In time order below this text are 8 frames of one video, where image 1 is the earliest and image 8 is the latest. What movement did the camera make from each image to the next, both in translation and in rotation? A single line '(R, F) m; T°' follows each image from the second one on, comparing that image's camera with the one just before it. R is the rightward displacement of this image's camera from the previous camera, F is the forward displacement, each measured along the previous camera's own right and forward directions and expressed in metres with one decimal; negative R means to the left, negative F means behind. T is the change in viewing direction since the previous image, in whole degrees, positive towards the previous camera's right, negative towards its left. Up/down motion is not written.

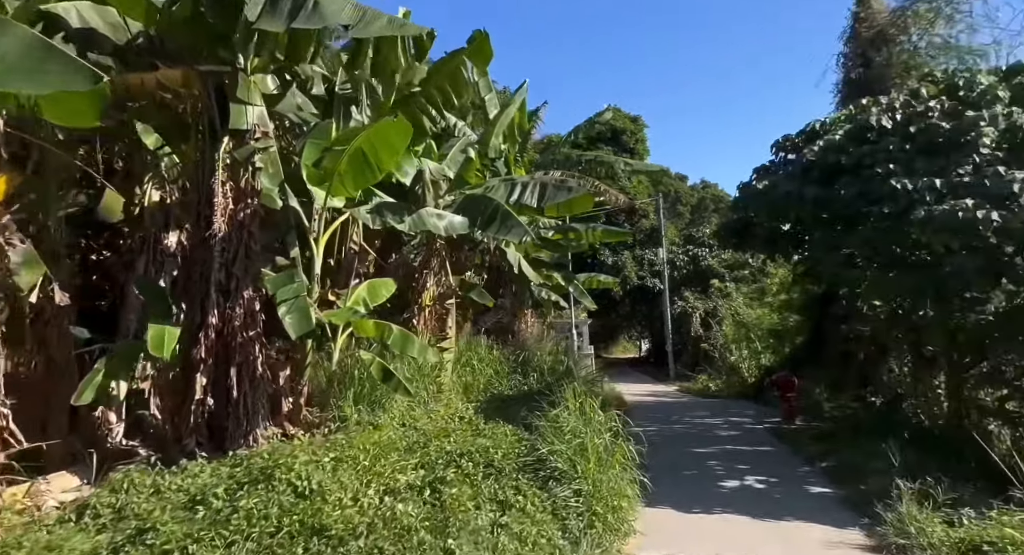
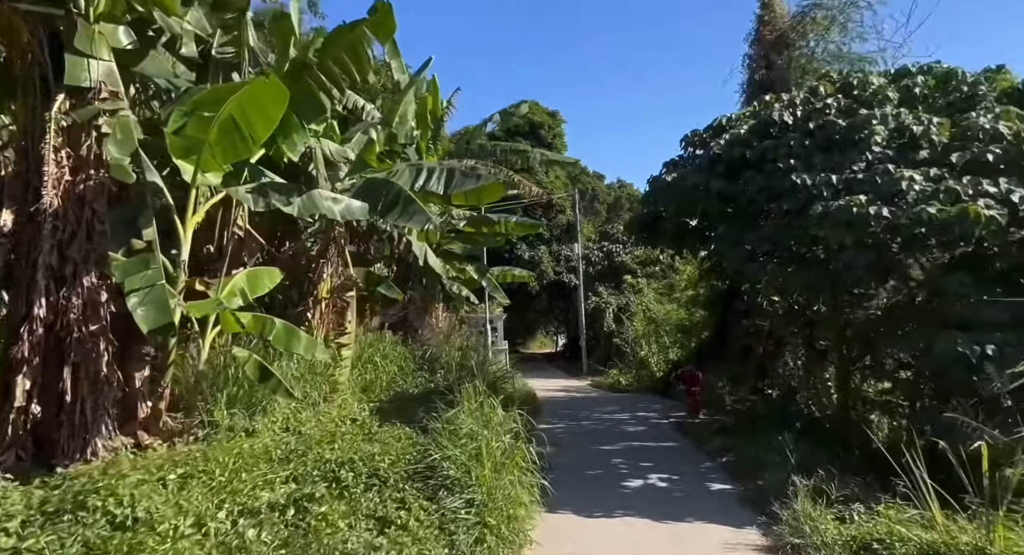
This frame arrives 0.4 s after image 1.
(+0.2, +0.3) m; +6°
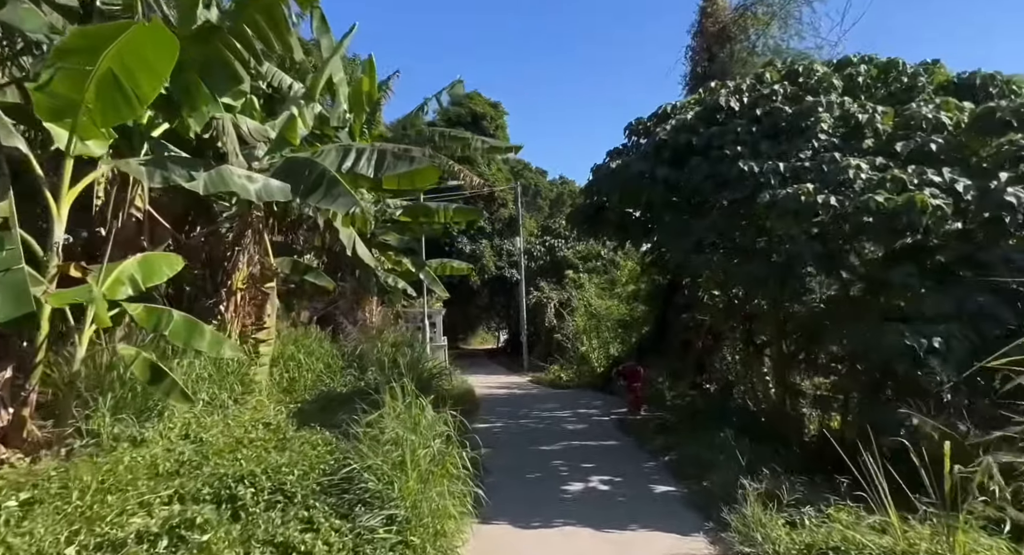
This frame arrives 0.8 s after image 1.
(+0.1, +0.5) m; +4°
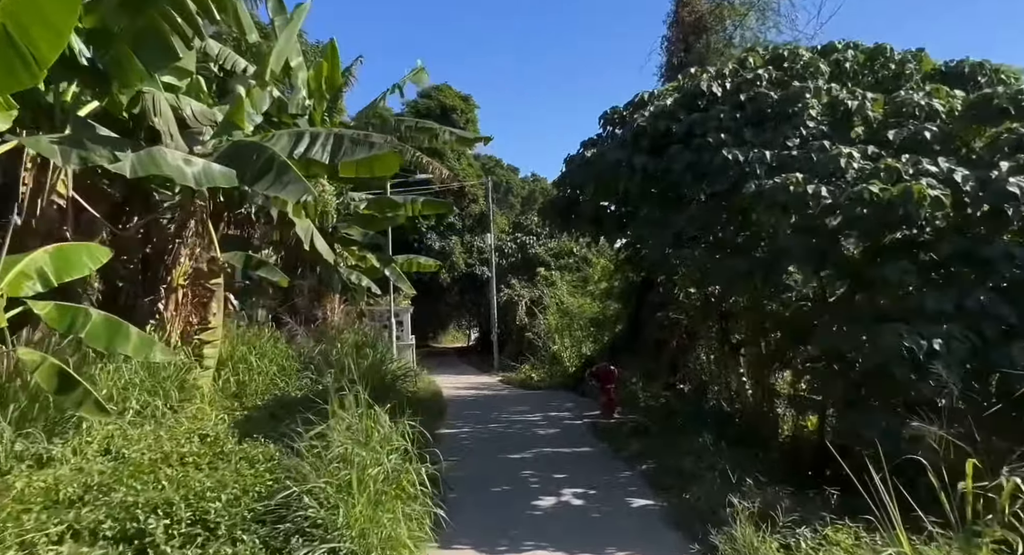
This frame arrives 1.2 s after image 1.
(0.0, +0.5) m; +2°
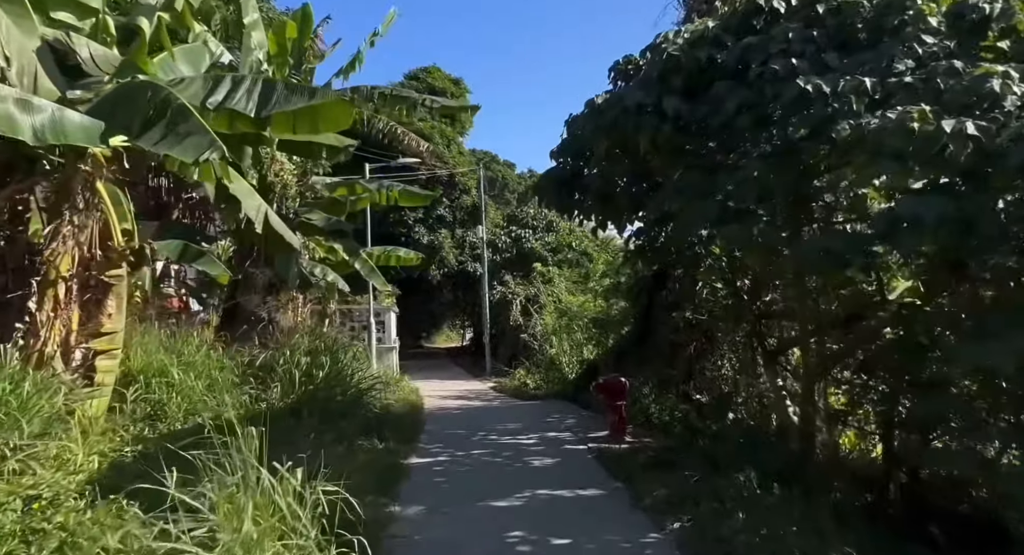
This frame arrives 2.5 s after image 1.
(+0.1, +1.7) m; 0°
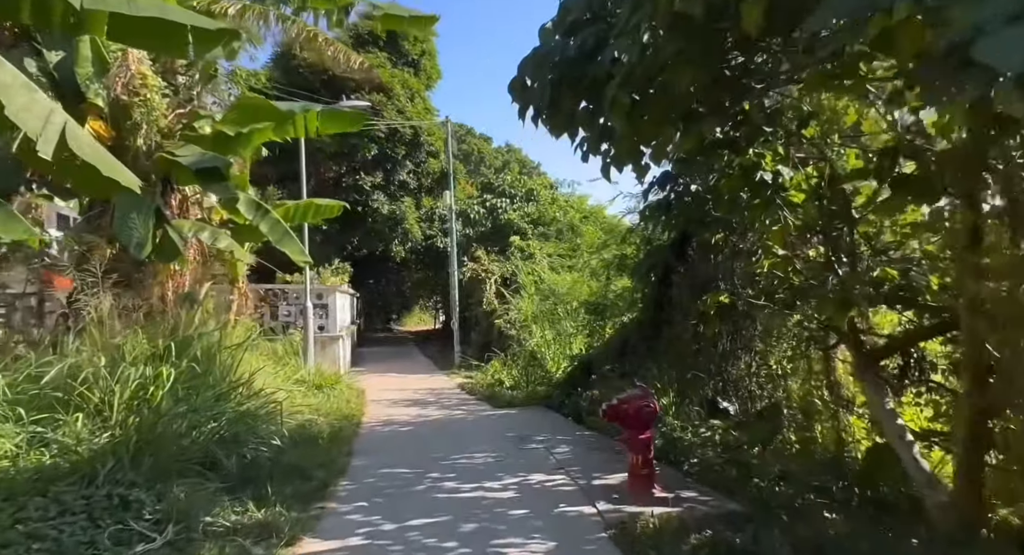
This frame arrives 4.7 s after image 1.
(+0.1, +3.0) m; +2°
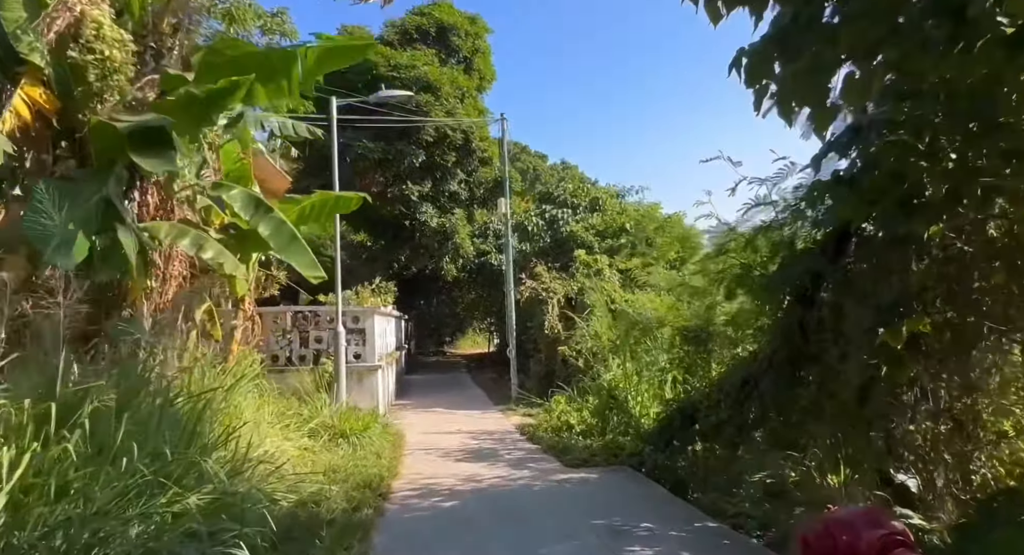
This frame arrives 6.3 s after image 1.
(-0.2, +2.3) m; -4°
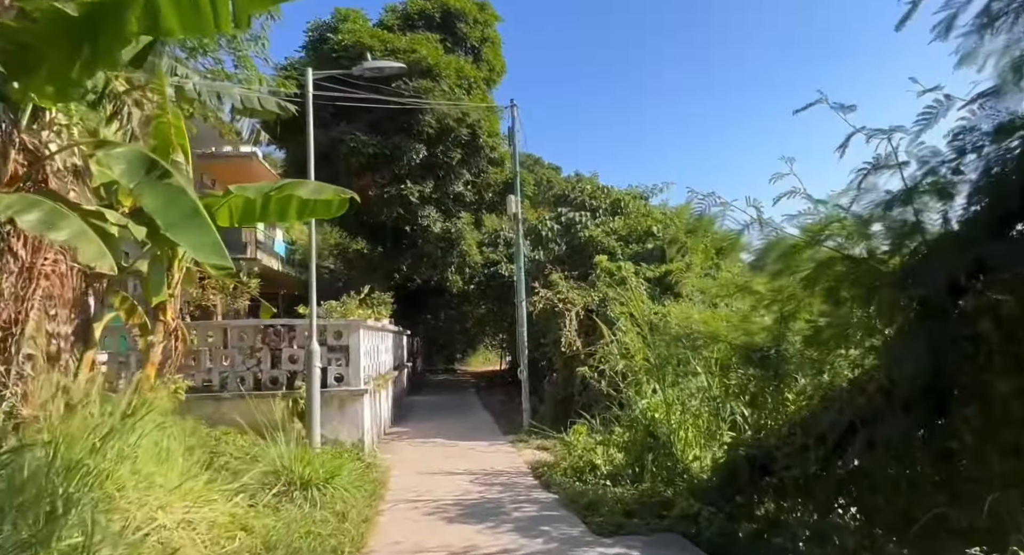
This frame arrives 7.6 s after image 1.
(0.0, +2.0) m; -1°
